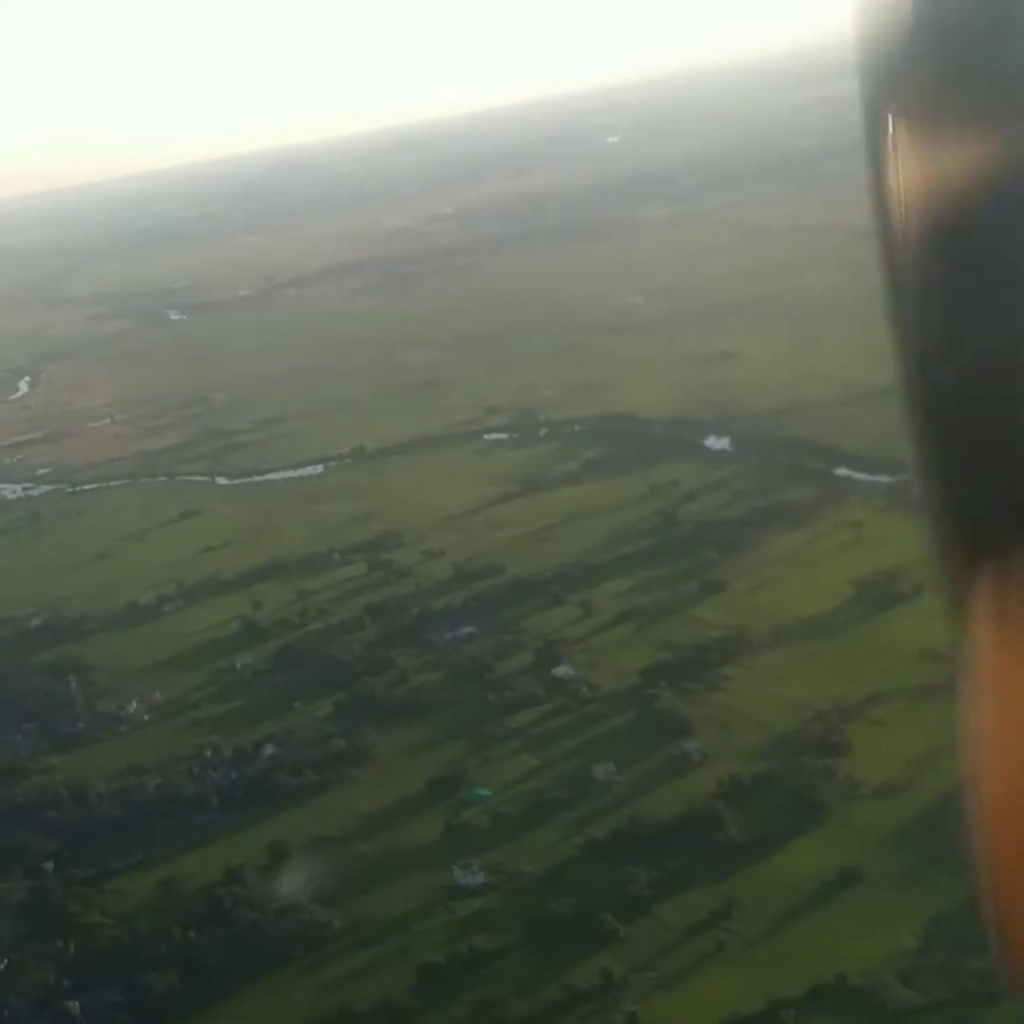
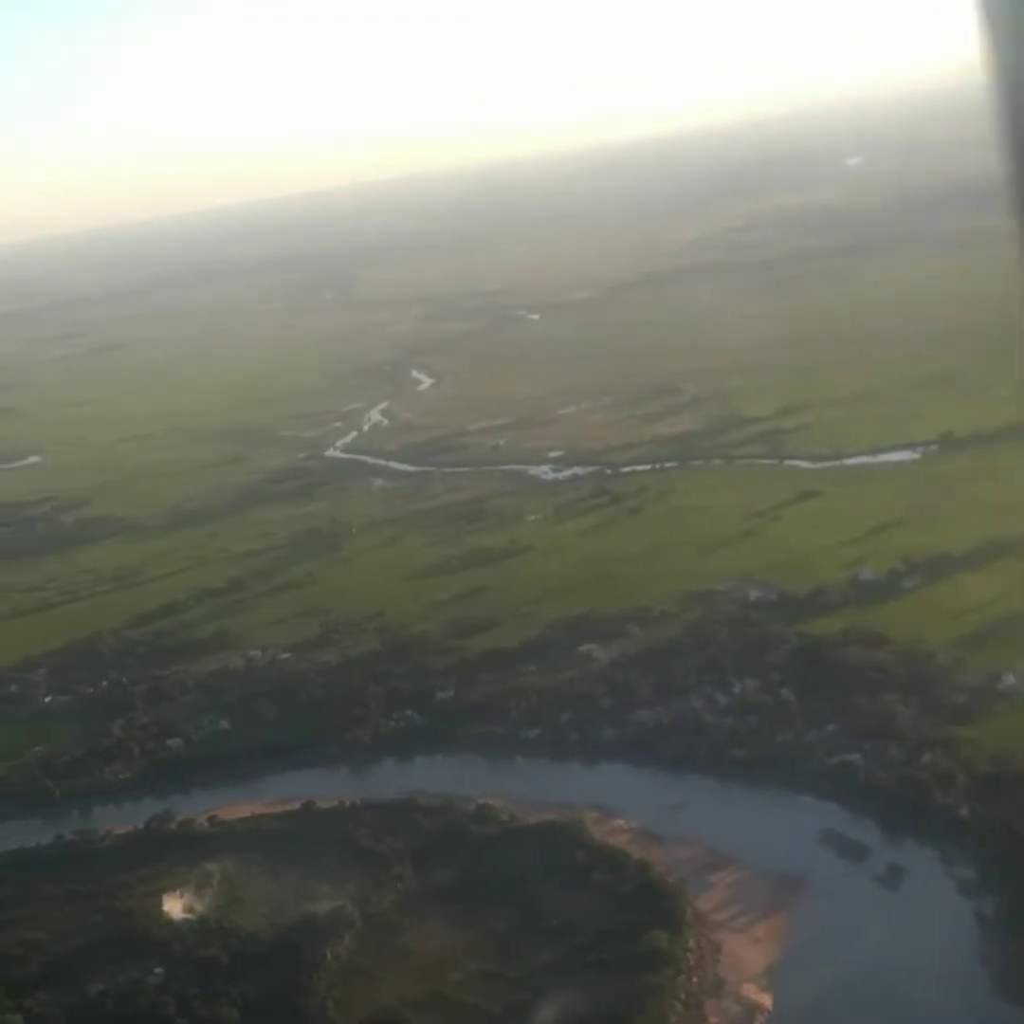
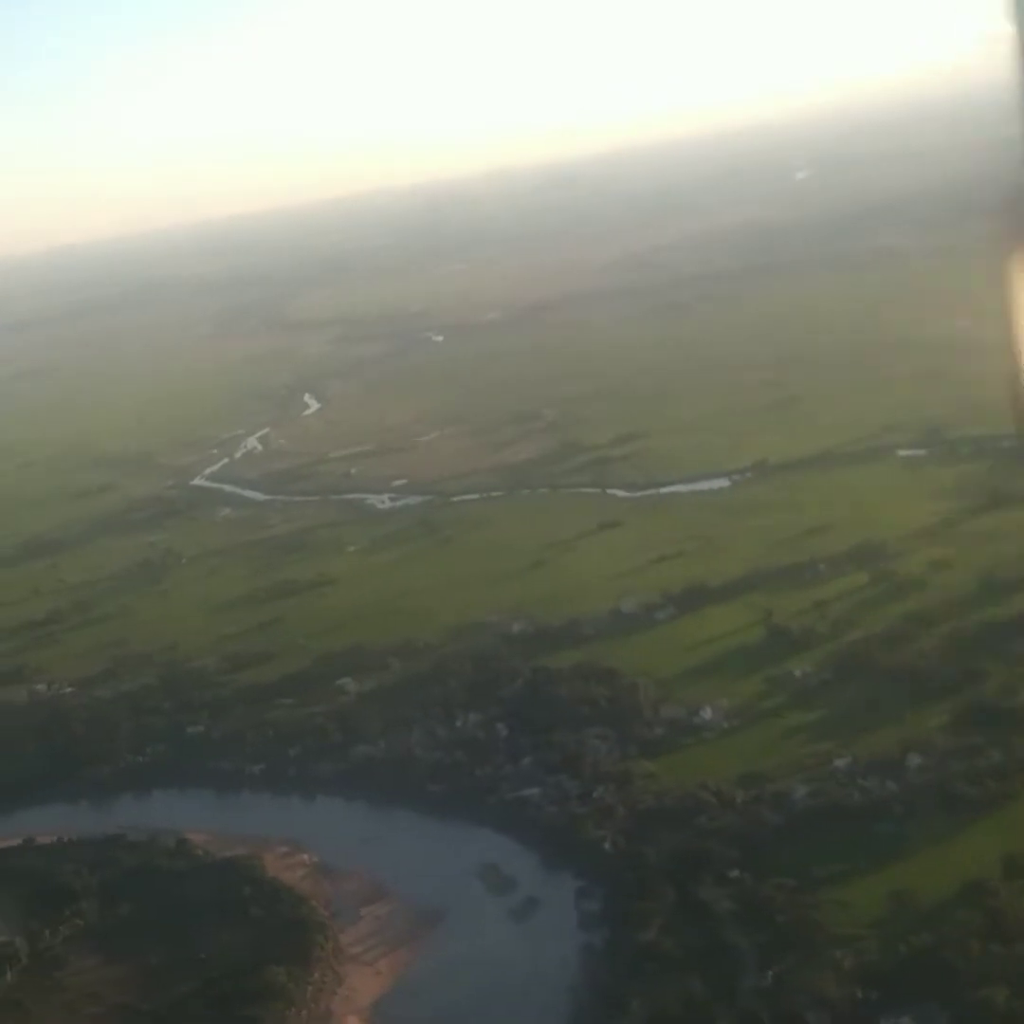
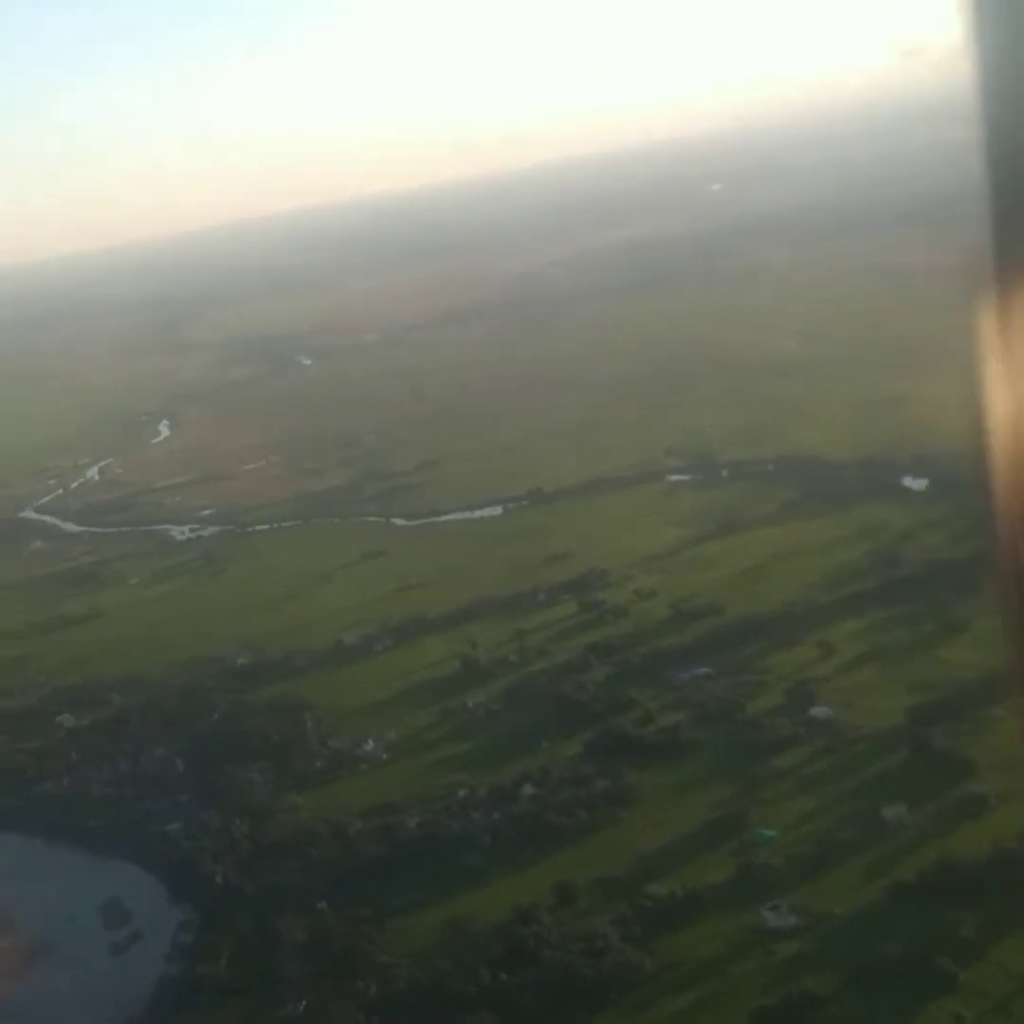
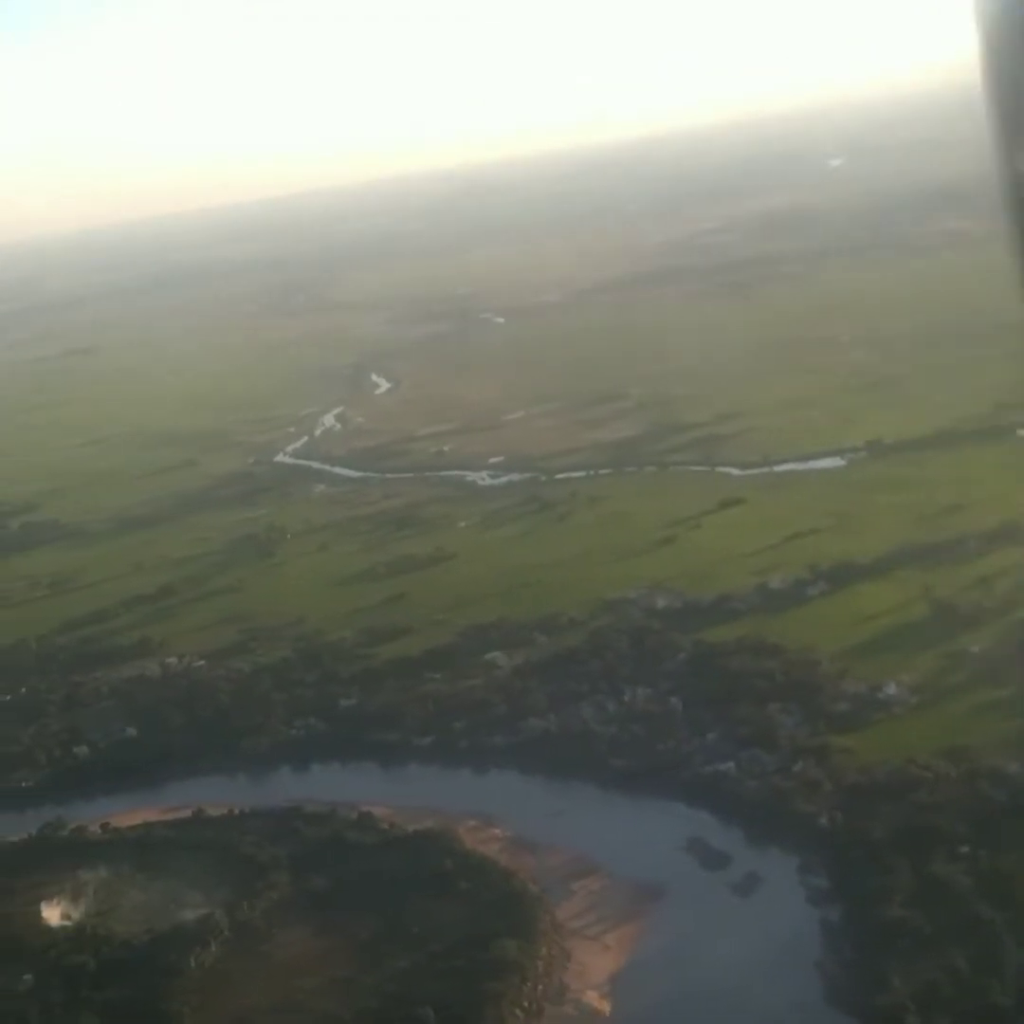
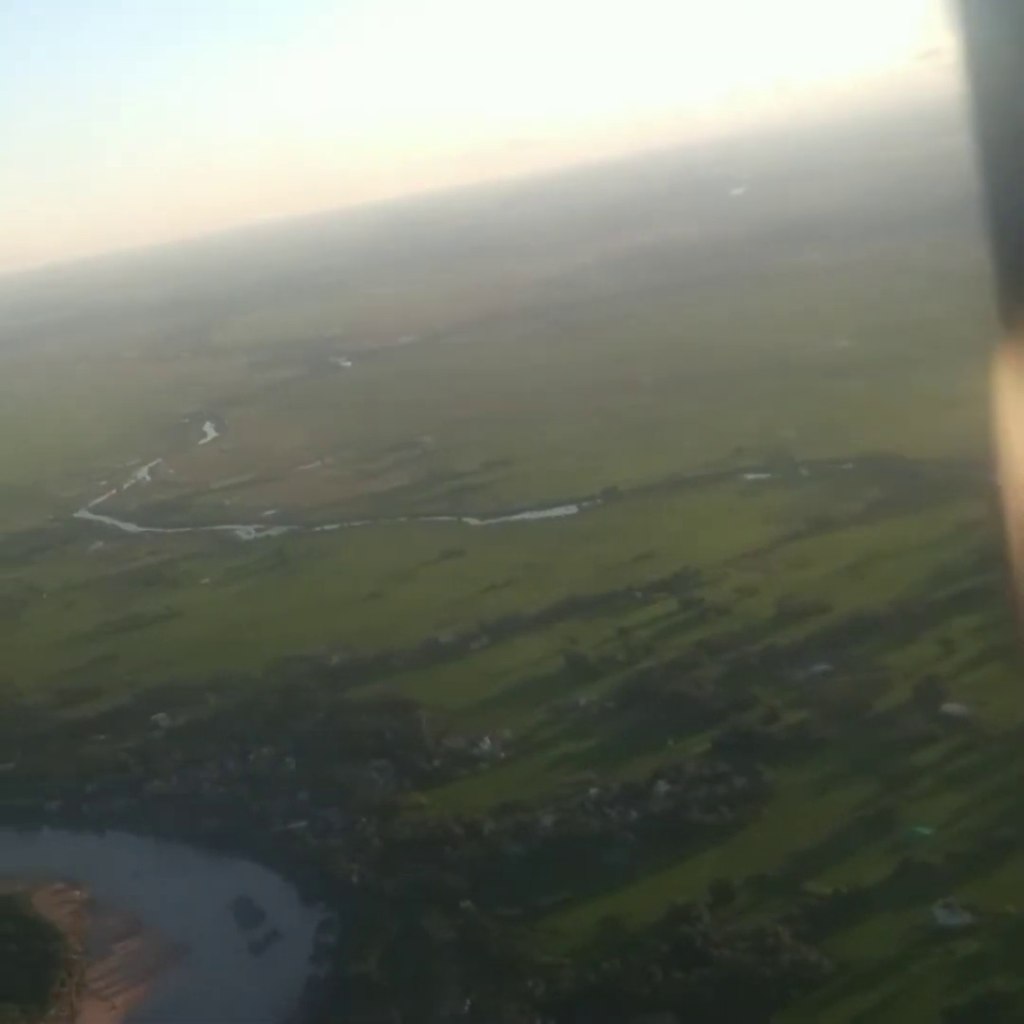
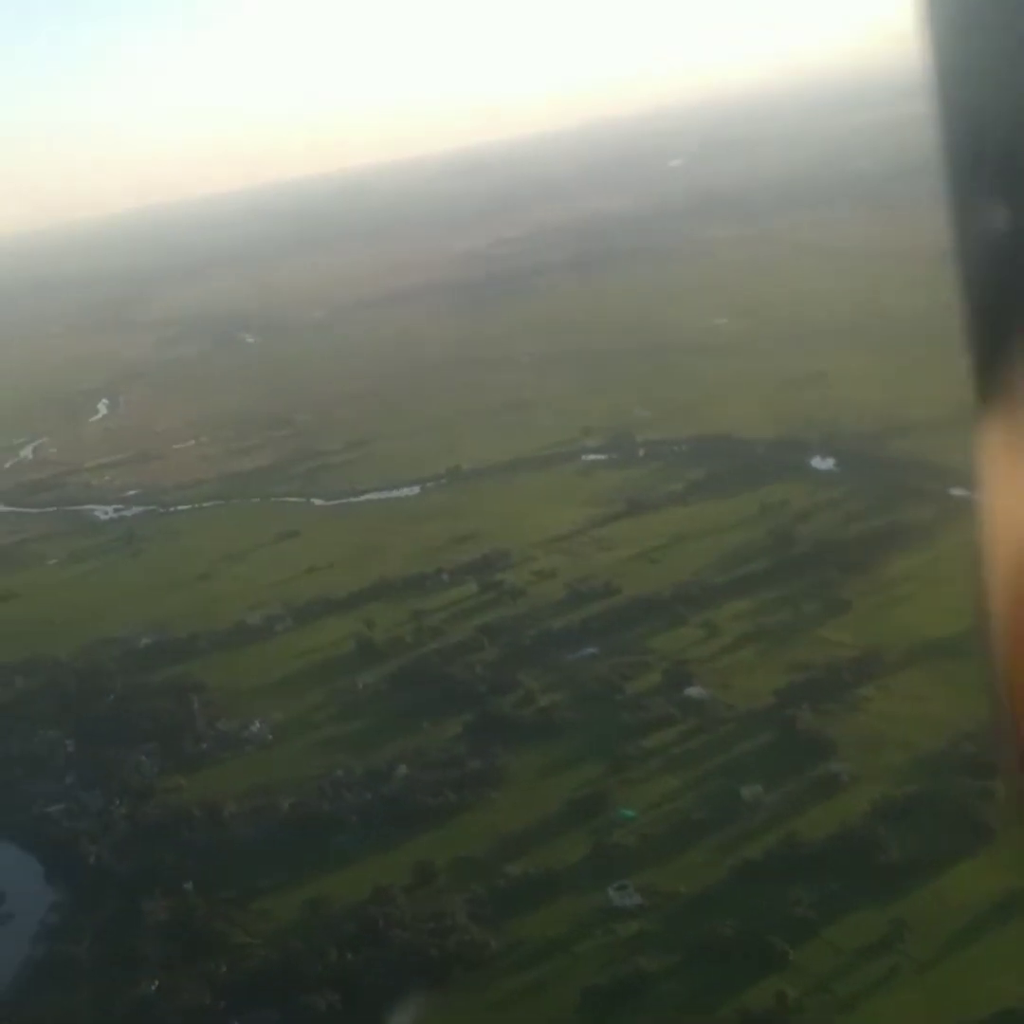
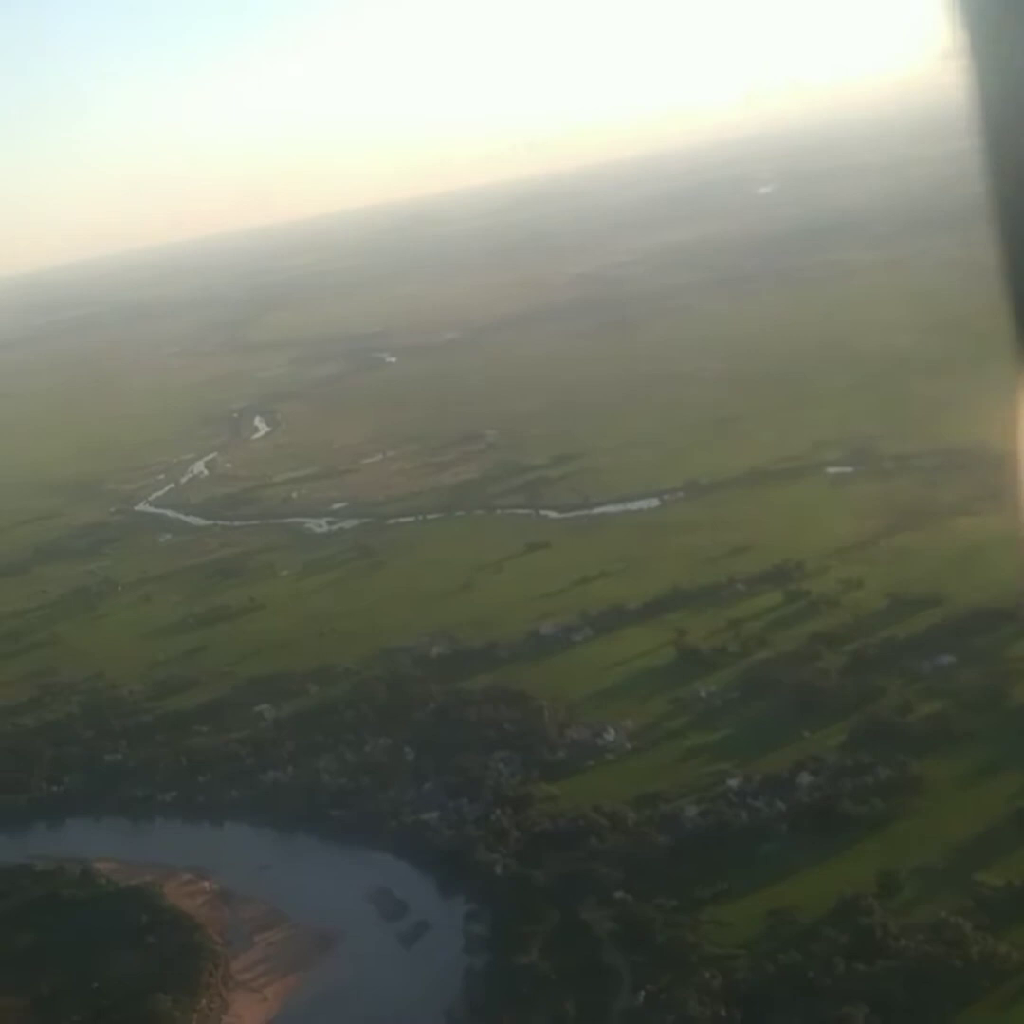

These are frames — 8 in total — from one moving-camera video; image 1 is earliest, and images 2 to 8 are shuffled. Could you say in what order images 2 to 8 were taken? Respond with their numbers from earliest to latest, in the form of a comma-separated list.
7, 4, 6, 8, 3, 5, 2
